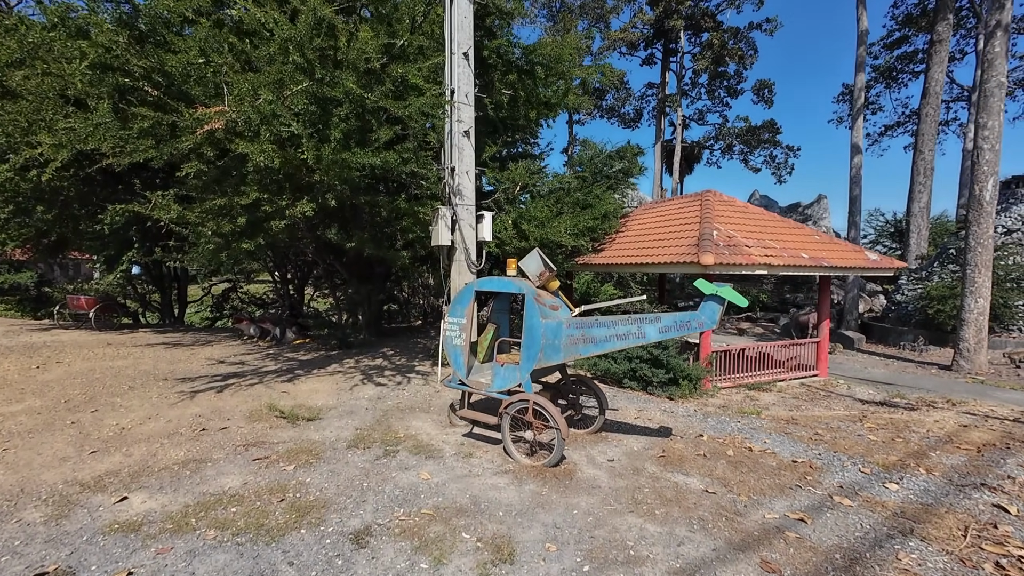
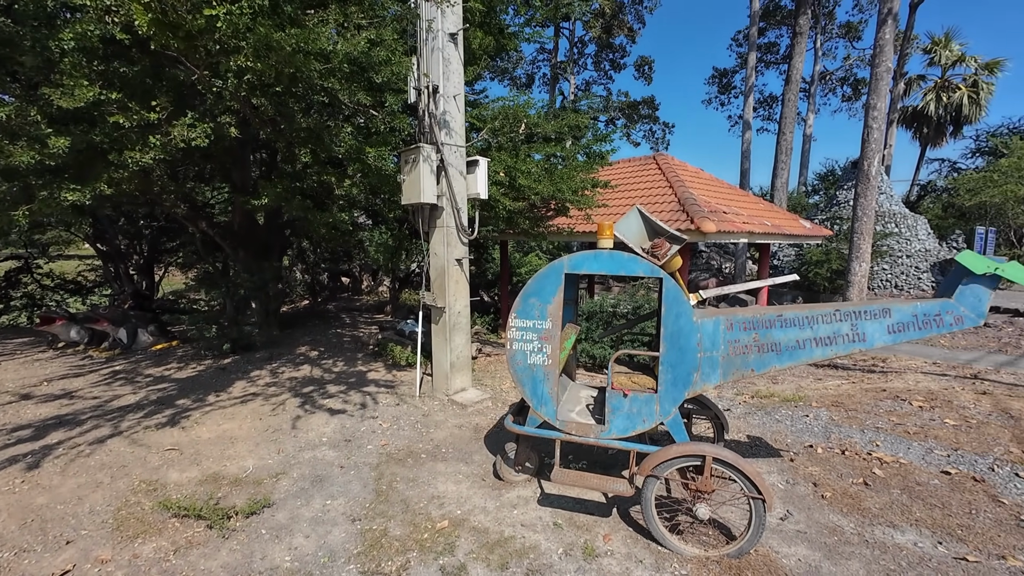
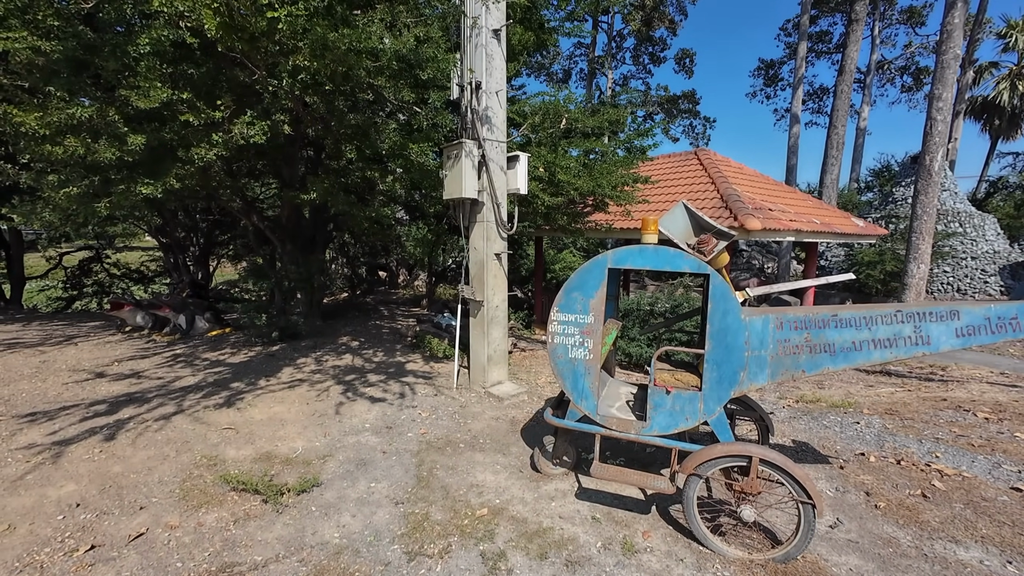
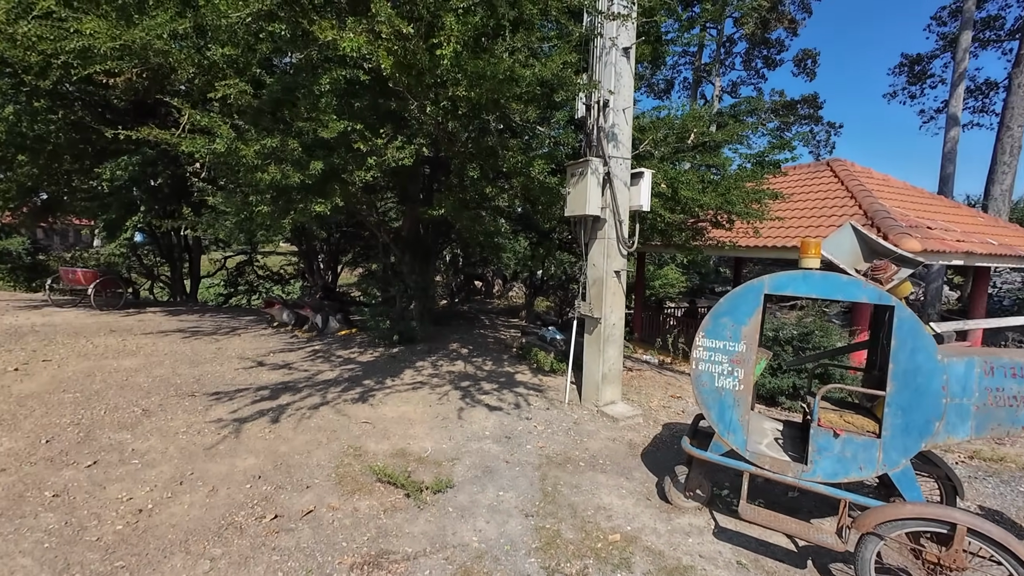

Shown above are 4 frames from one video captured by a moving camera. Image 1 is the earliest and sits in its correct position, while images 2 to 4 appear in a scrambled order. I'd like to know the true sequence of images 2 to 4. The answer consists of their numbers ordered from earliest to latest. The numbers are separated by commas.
3, 2, 4
